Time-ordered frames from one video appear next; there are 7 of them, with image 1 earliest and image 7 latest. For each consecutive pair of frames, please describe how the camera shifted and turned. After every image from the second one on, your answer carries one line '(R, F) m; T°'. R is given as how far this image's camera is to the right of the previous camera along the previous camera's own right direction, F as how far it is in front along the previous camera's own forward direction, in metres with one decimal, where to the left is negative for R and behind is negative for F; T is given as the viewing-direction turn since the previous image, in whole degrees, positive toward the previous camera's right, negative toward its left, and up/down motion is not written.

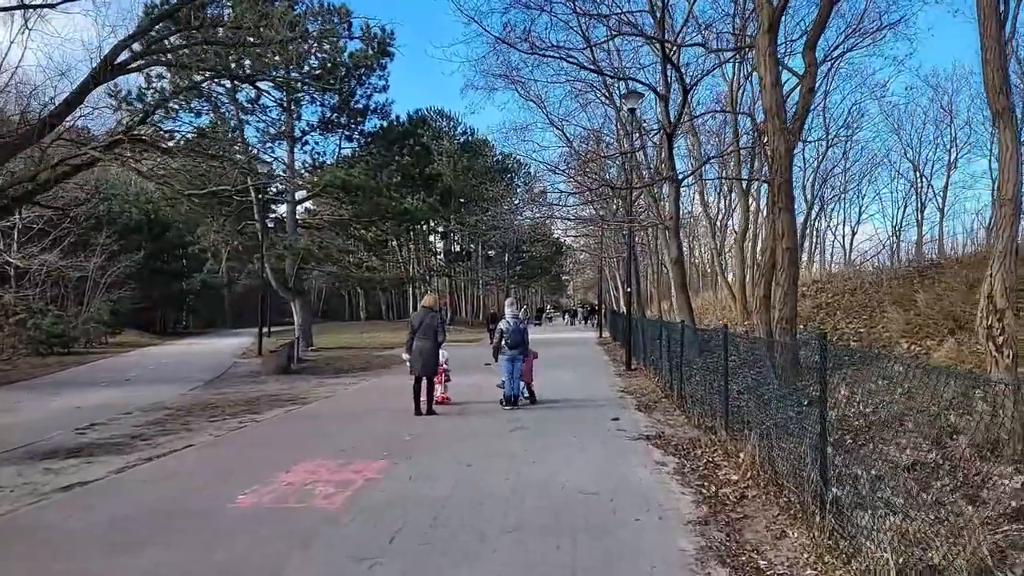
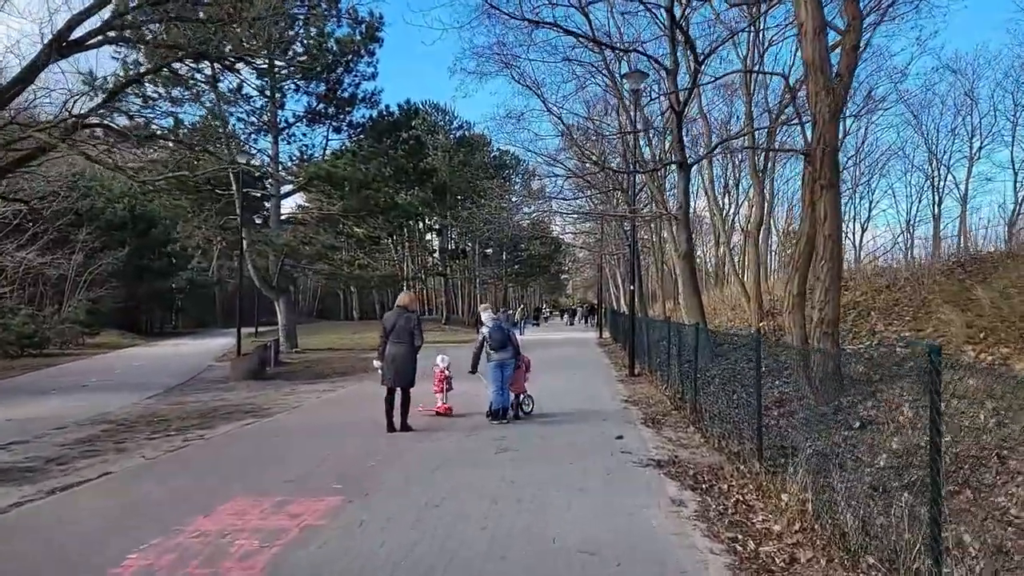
(+0.2, +1.5) m; 0°
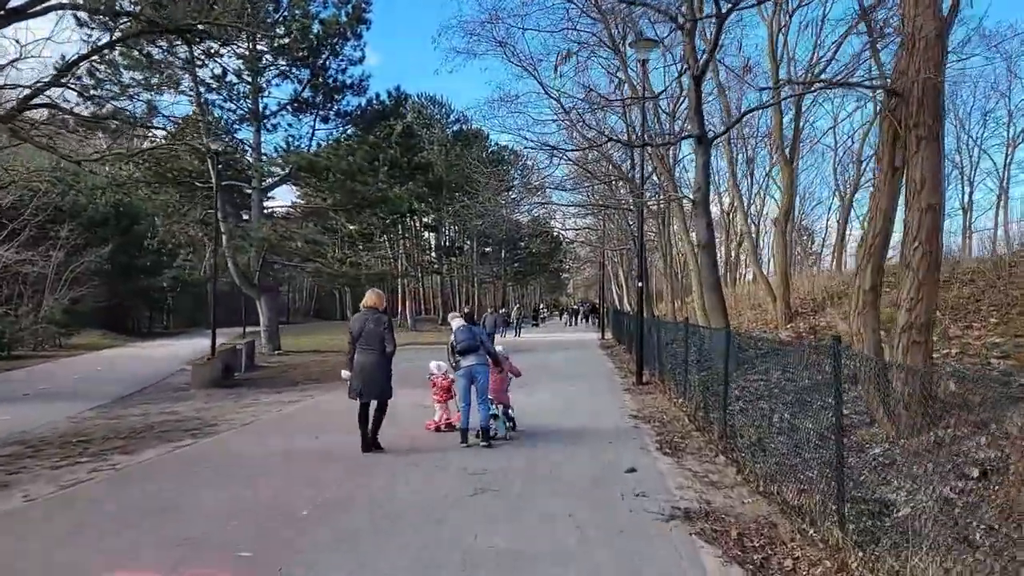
(+0.2, +1.9) m; 0°
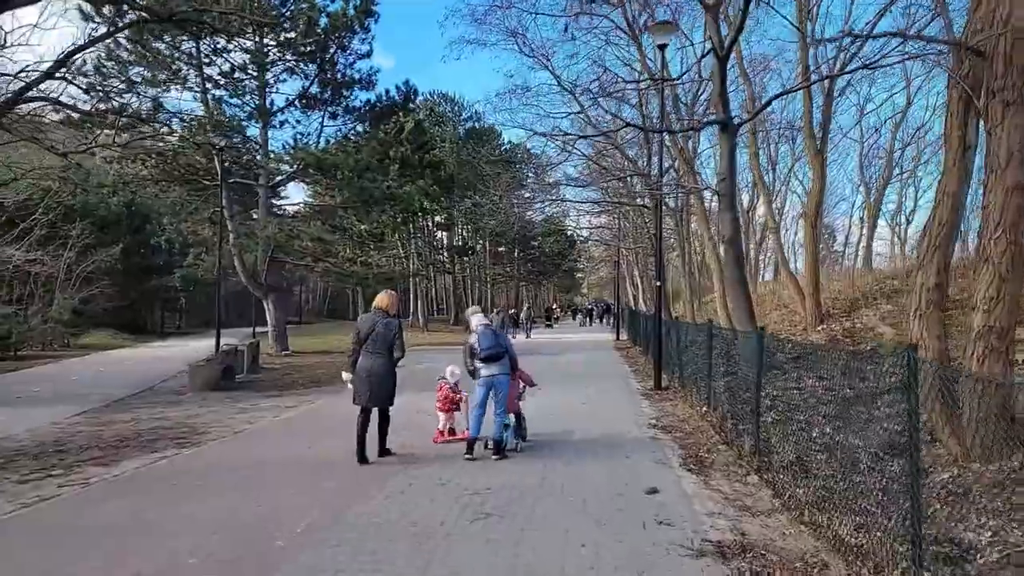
(+0.1, +0.8) m; -1°
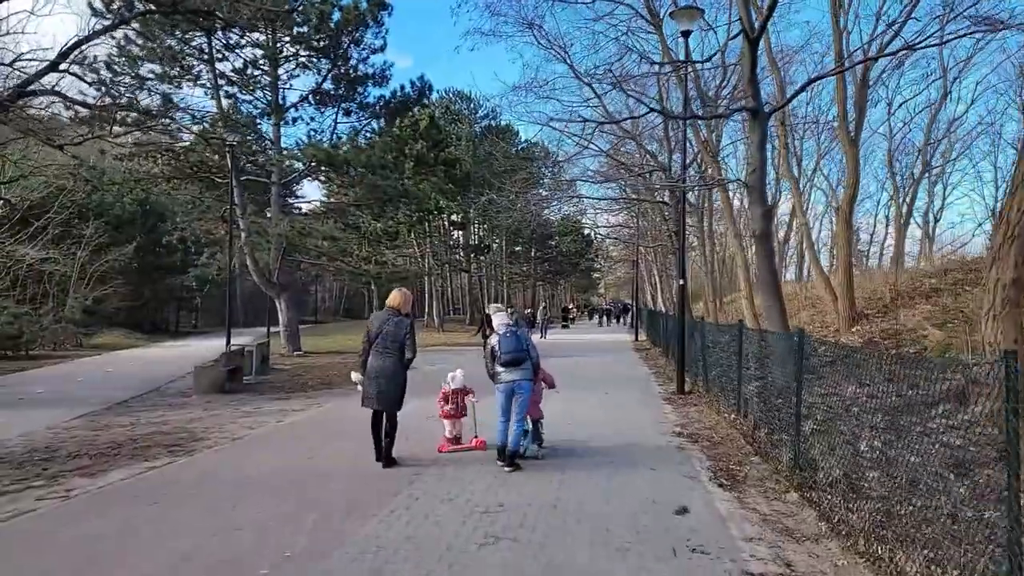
(0.0, +0.6) m; -1°
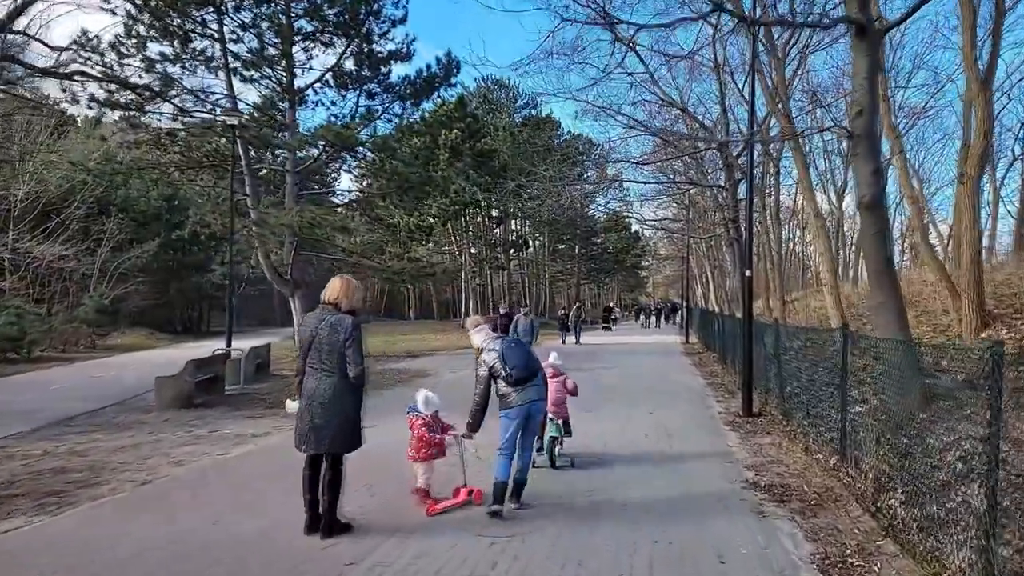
(+0.4, +2.7) m; -4°
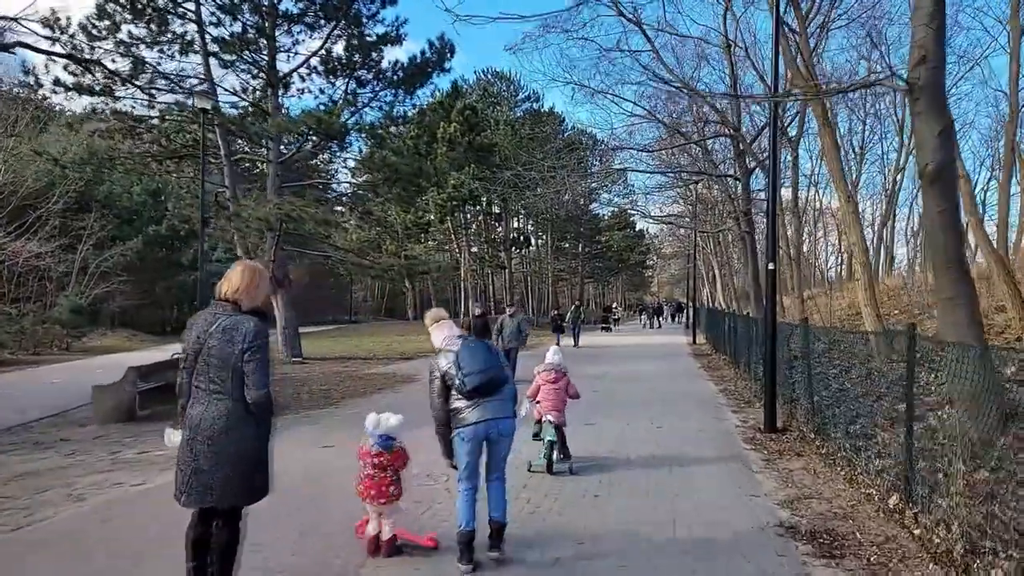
(+0.3, +1.5) m; 0°
